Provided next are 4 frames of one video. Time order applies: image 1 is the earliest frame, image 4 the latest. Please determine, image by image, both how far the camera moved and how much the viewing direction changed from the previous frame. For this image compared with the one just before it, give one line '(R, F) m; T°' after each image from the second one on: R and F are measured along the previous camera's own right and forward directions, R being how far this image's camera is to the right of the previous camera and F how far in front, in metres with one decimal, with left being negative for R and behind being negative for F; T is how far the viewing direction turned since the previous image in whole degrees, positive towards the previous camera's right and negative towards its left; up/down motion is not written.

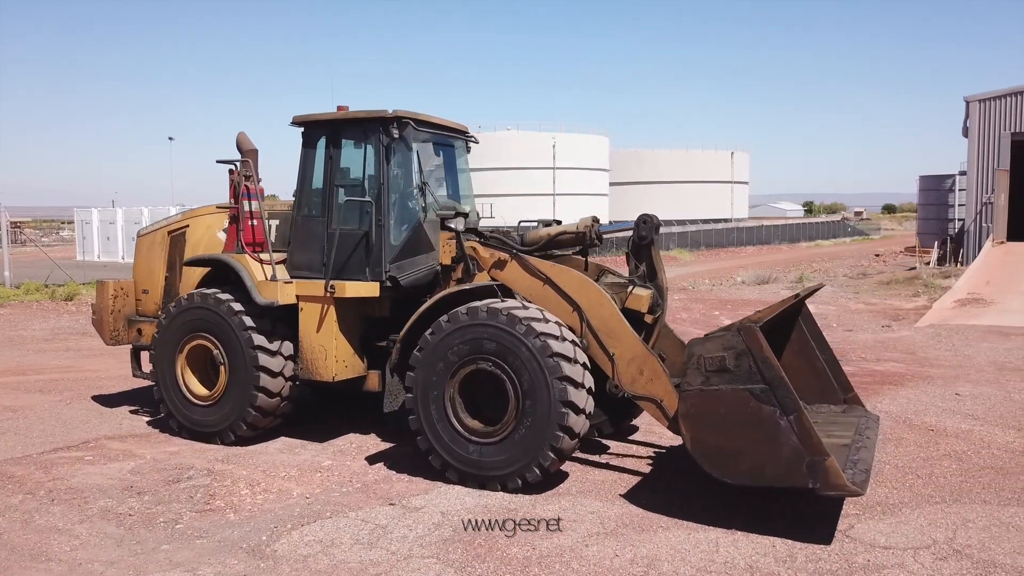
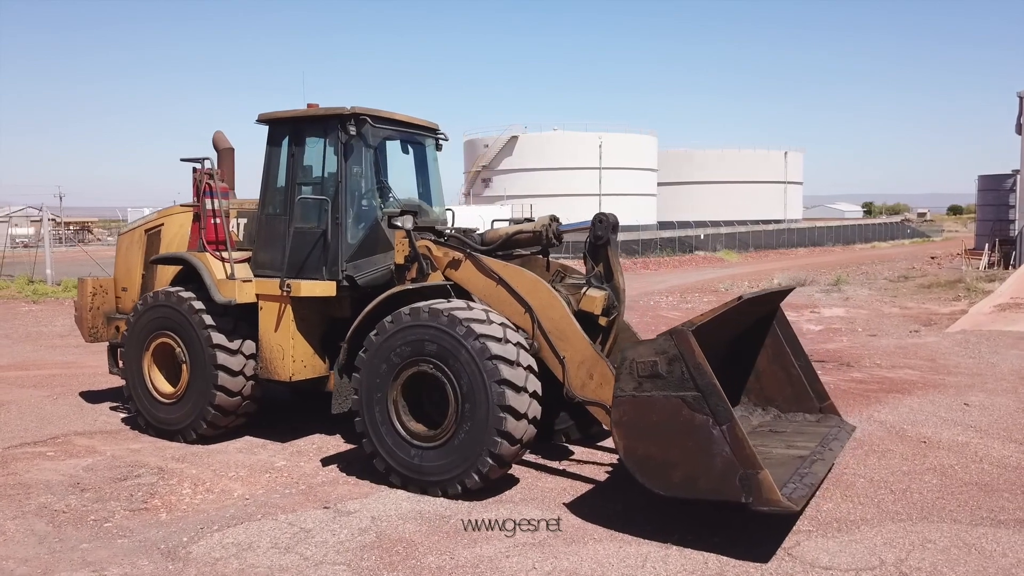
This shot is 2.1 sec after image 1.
(+0.7, +0.2) m; -4°
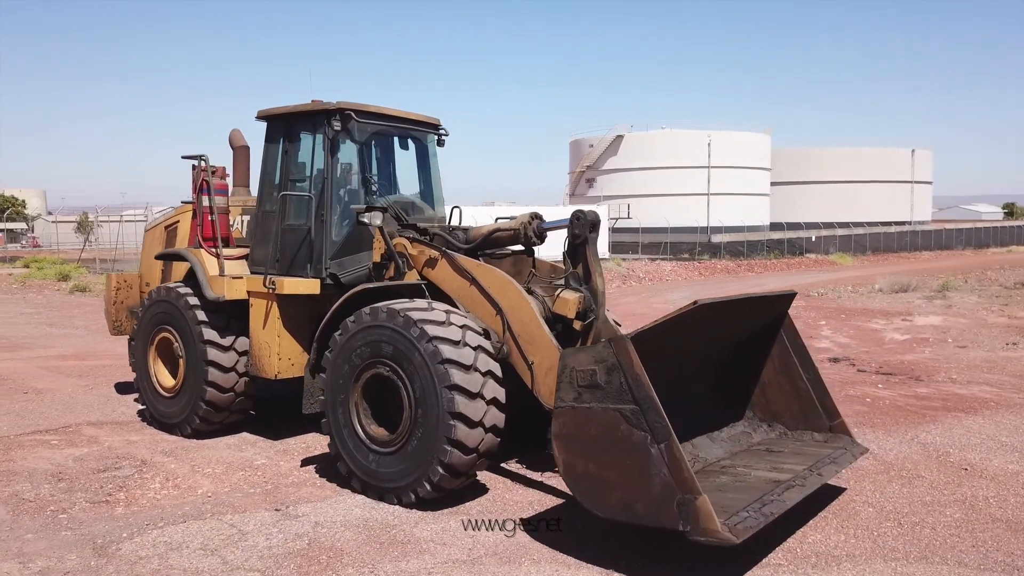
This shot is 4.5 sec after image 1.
(+0.9, +0.4) m; -8°
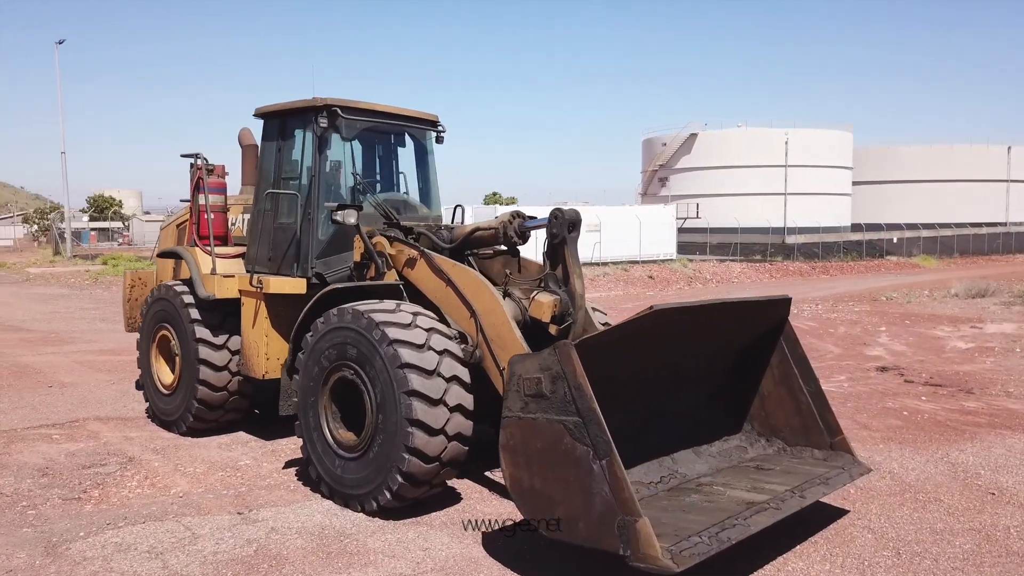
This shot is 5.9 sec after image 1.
(+0.6, +0.3) m; -5°
